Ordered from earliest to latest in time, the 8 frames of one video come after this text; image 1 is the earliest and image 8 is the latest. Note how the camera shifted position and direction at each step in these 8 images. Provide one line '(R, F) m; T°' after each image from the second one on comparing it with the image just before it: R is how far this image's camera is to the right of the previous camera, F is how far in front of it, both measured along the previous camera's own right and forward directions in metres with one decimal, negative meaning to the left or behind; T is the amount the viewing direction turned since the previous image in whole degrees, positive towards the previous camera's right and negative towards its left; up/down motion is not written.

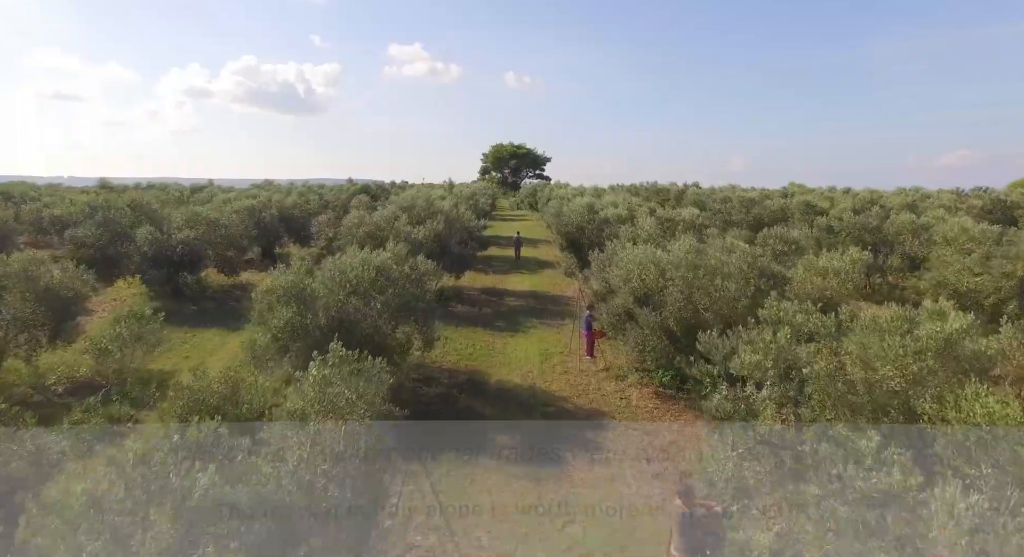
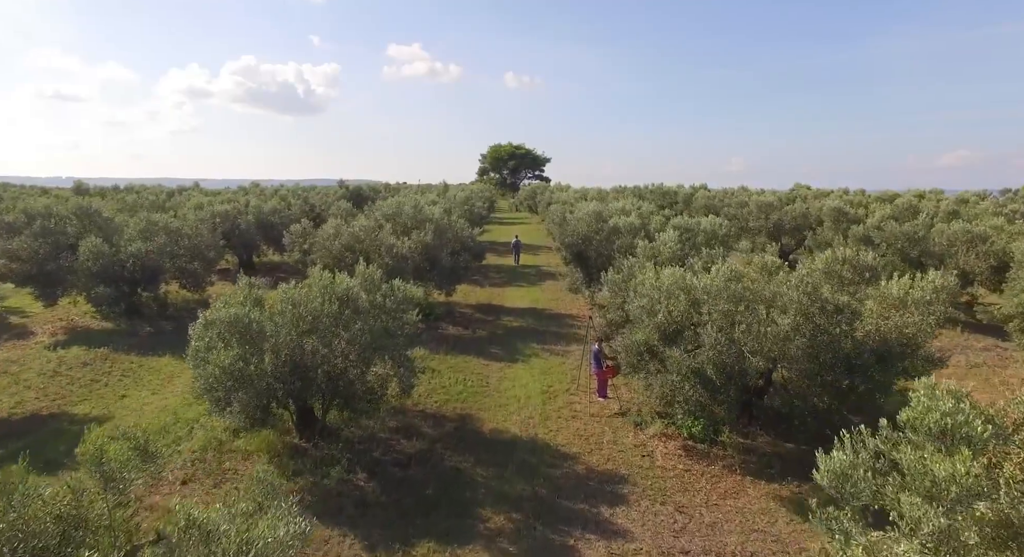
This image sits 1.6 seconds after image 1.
(+0.1, +3.2) m; 0°
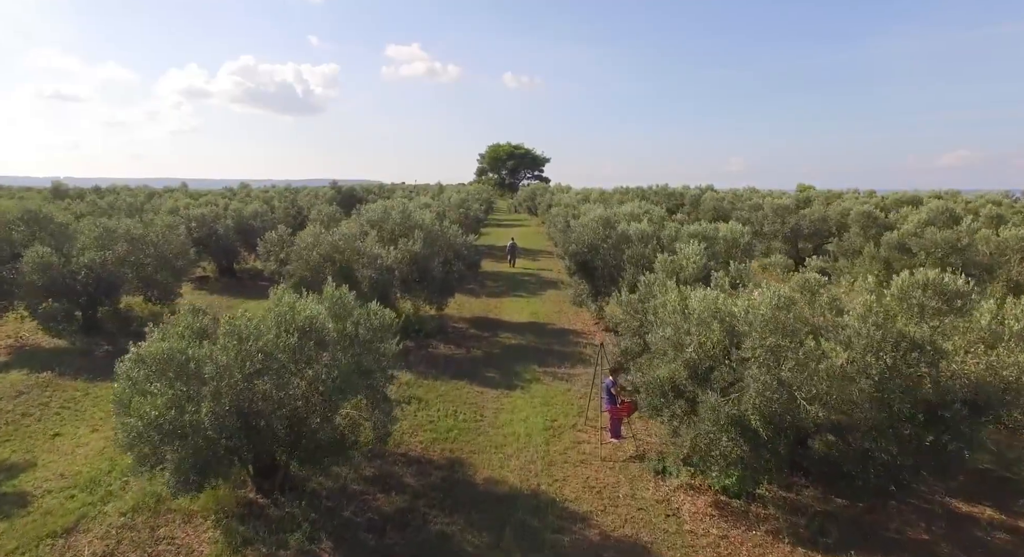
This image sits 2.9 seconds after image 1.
(0.0, +2.4) m; 0°
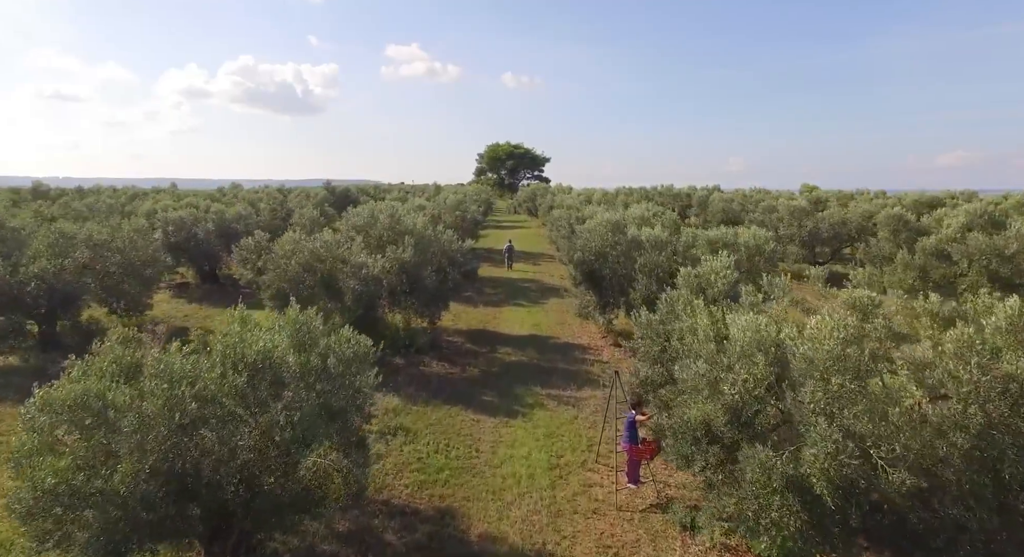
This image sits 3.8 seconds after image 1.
(0.0, +2.1) m; 0°
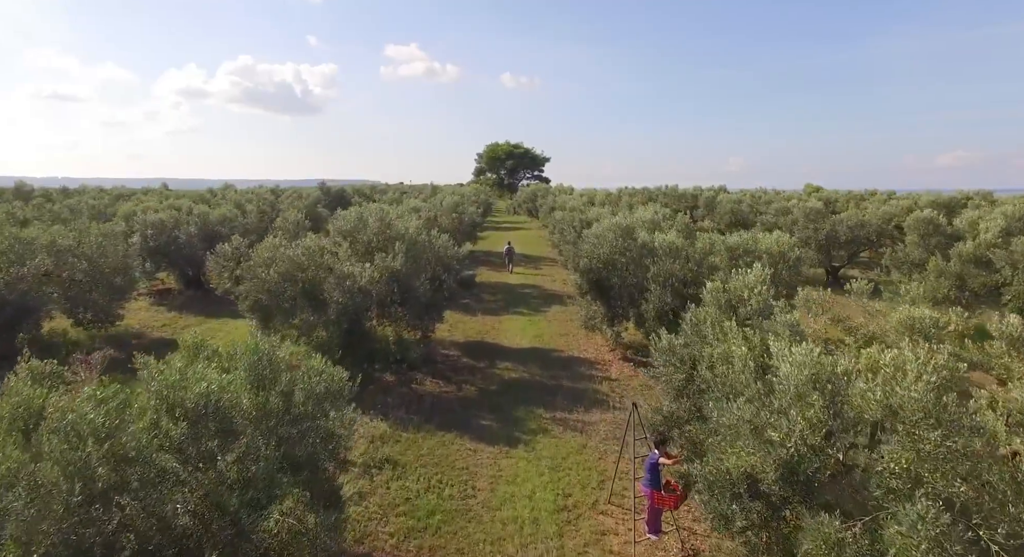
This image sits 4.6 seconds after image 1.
(0.0, +1.7) m; 0°
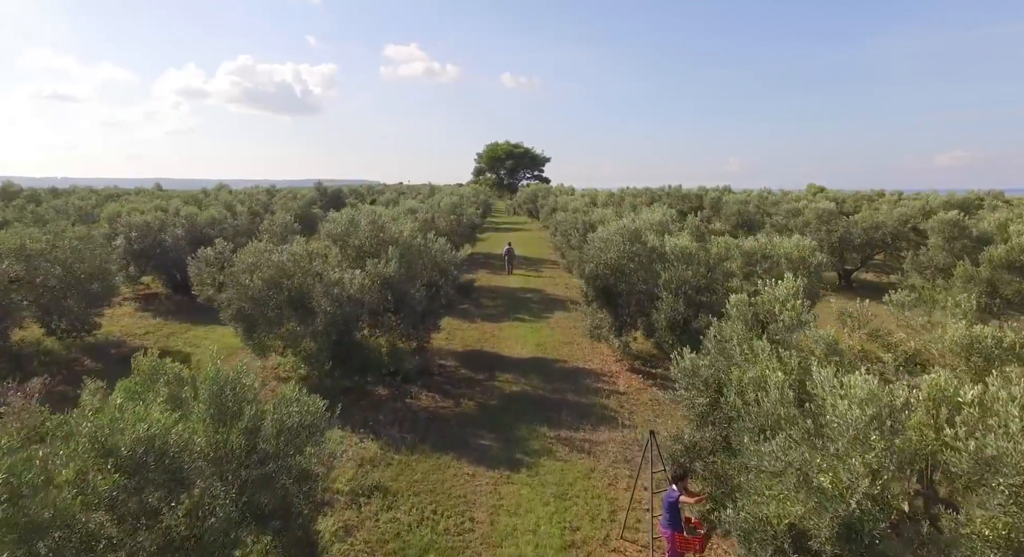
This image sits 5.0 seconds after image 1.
(0.0, +1.2) m; 0°
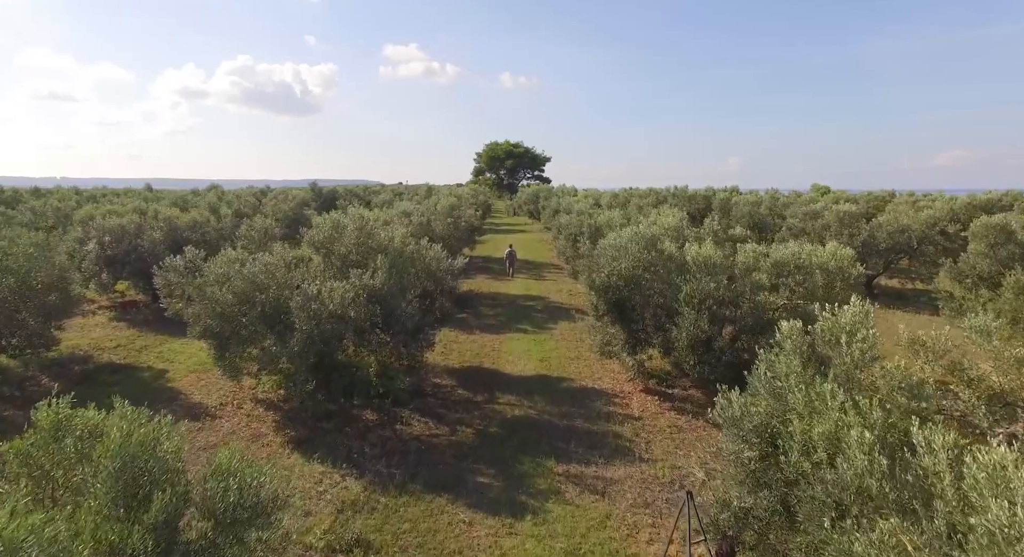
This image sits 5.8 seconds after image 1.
(-0.1, +1.8) m; 0°
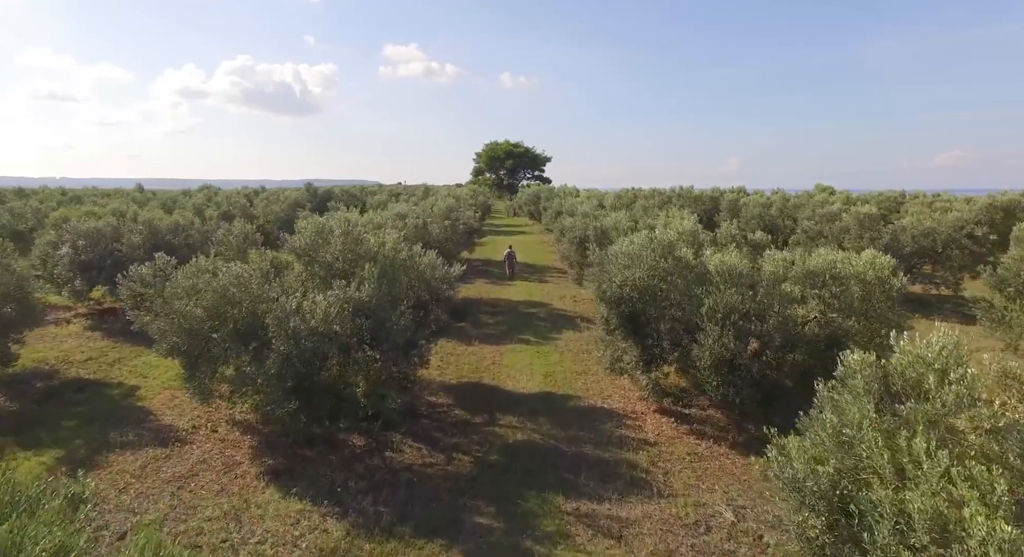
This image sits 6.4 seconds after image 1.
(-0.1, +1.6) m; 0°
